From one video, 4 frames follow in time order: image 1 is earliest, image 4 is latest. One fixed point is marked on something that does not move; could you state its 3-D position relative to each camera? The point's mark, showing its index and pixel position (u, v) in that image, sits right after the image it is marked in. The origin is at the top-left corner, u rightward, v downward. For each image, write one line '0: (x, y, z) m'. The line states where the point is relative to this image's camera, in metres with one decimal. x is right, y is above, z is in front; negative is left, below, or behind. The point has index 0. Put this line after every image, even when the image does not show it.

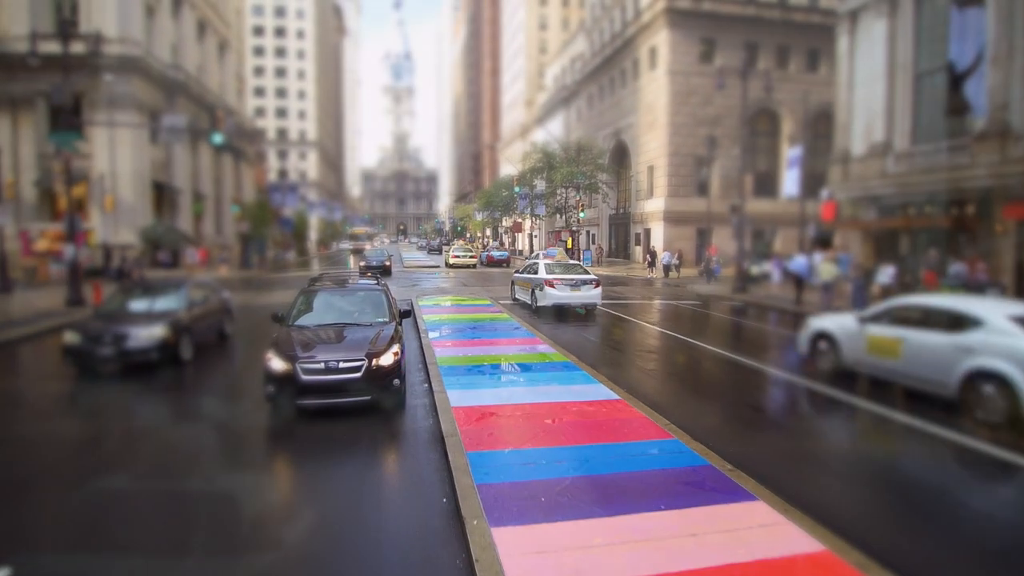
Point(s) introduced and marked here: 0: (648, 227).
0: (+1.7, +0.8, +7.8) m
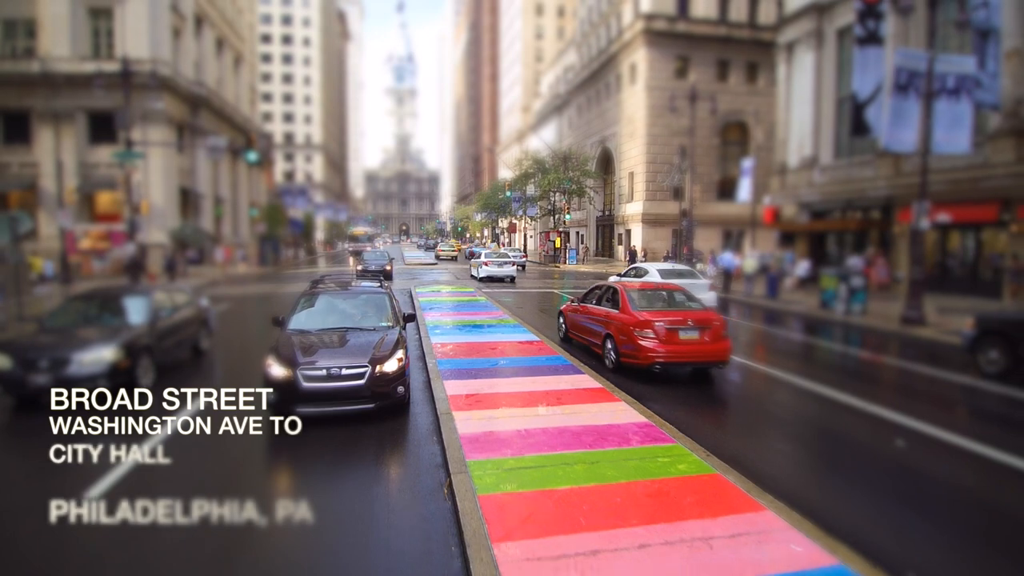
0: (+1.6, +0.9, +8.3) m
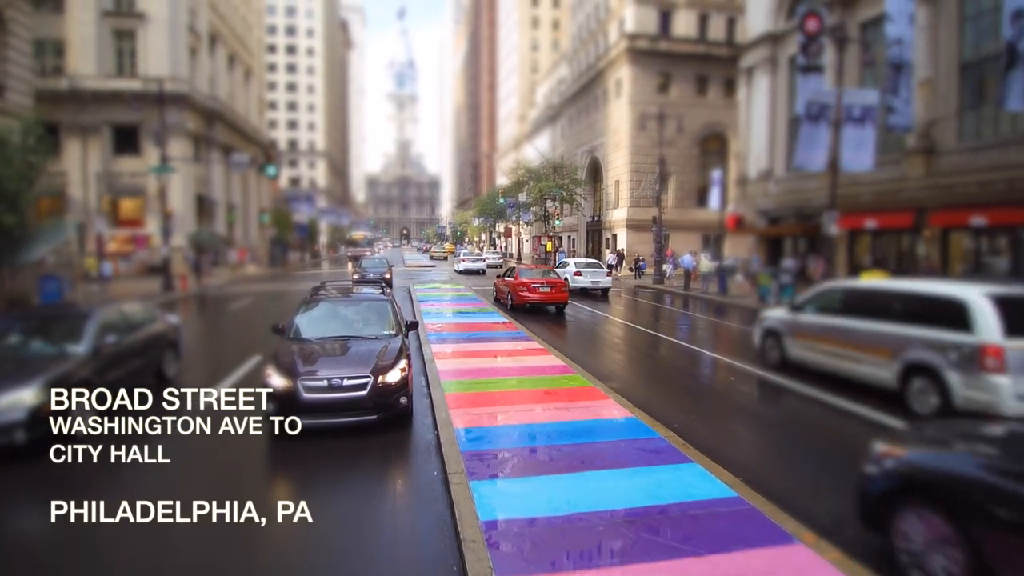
0: (+1.6, +0.8, +8.7) m
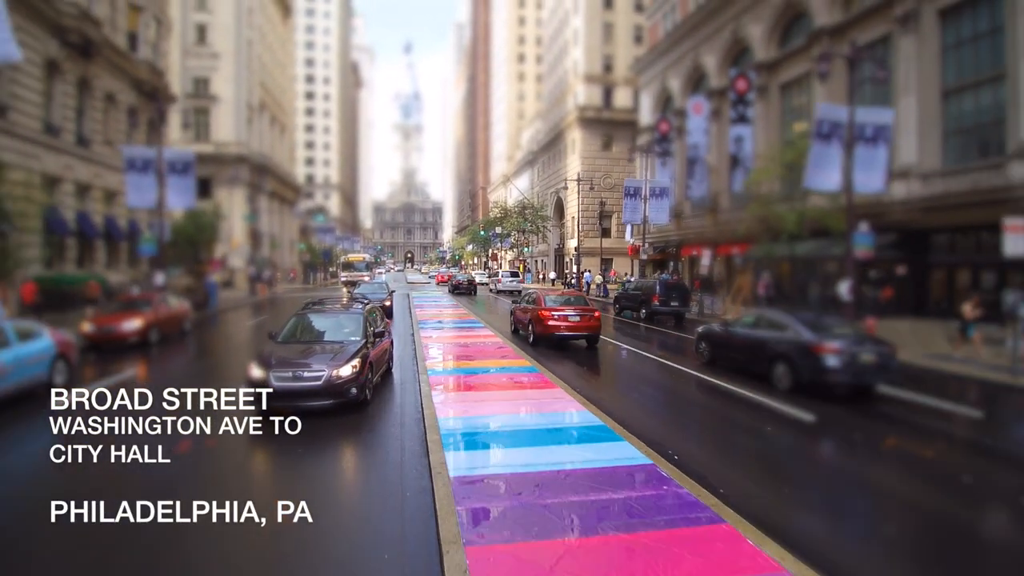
0: (+1.3, +0.6, +10.6) m
